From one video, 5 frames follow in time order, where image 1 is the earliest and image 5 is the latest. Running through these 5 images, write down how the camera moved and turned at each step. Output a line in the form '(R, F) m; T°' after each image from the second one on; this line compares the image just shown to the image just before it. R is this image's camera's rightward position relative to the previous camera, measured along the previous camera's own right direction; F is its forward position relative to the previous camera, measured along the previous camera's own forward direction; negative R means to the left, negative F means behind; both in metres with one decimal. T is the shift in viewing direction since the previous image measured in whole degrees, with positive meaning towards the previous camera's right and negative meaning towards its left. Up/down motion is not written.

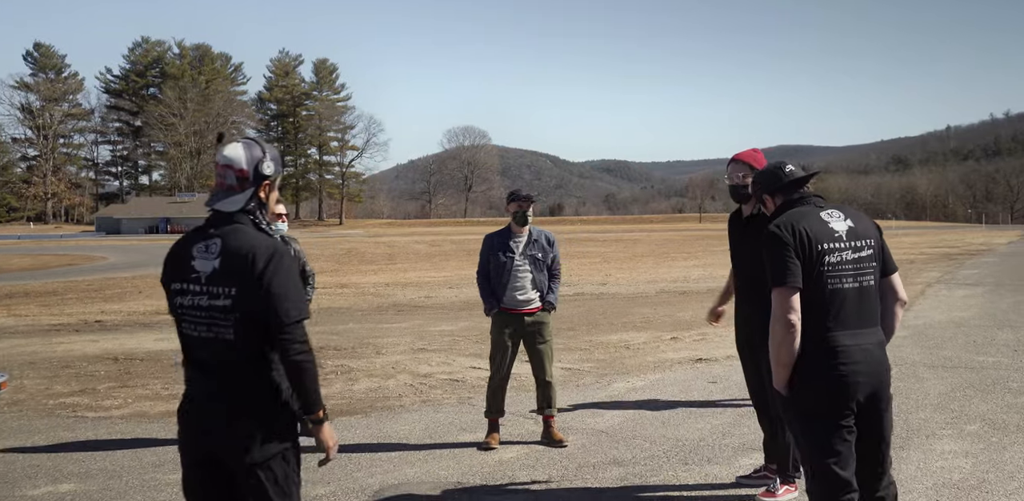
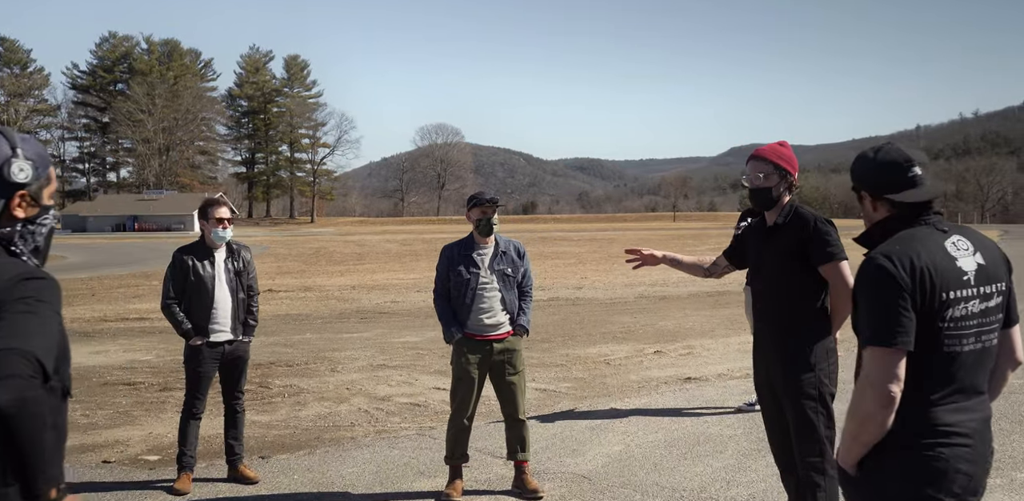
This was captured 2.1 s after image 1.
(+0.1, +0.9) m; +2°
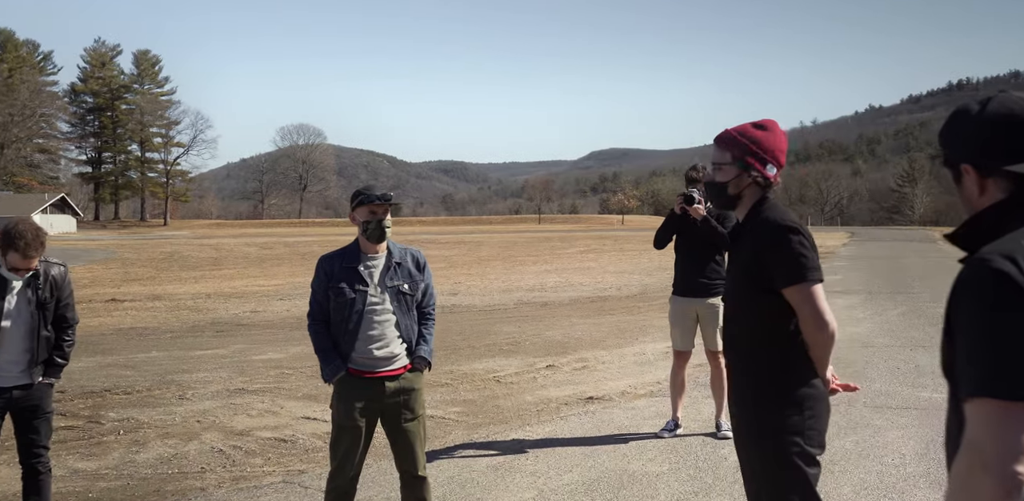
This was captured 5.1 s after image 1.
(-0.1, +0.9) m; +10°
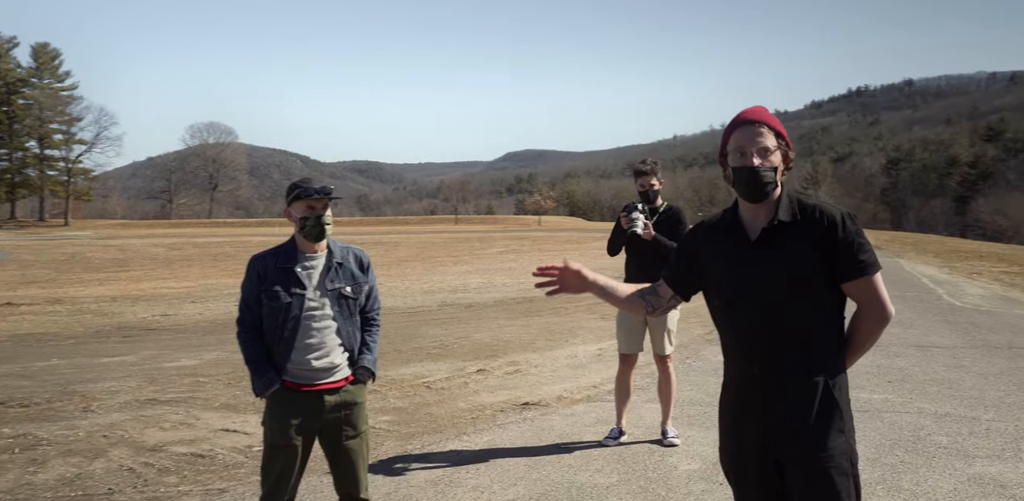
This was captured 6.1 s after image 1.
(-0.1, +0.3) m; +6°
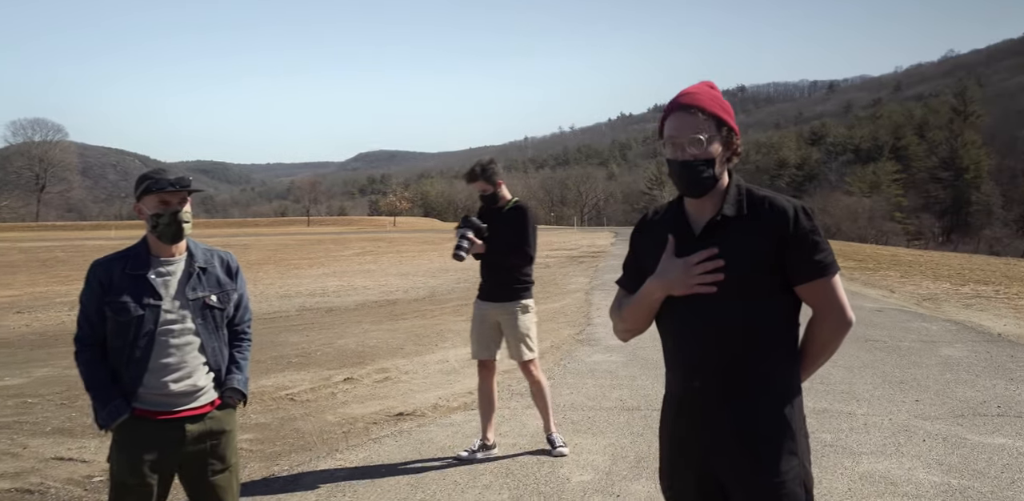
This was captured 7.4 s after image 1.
(-0.1, +0.3) m; +10°
